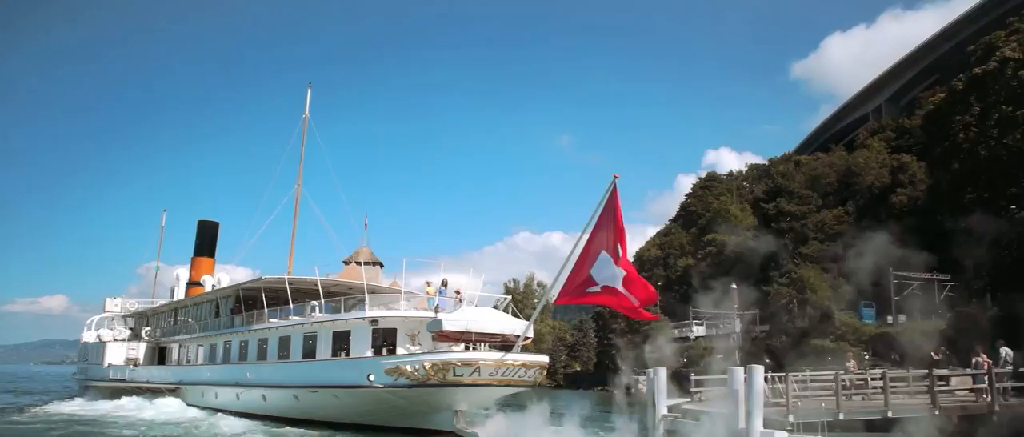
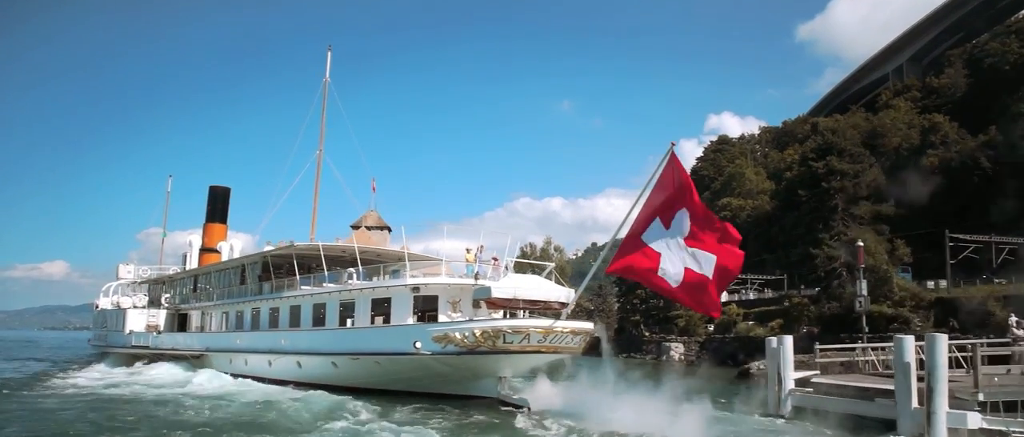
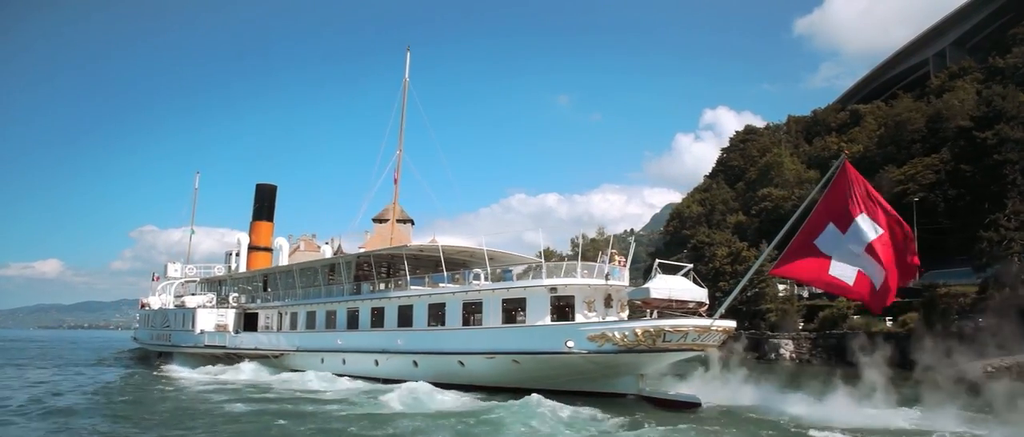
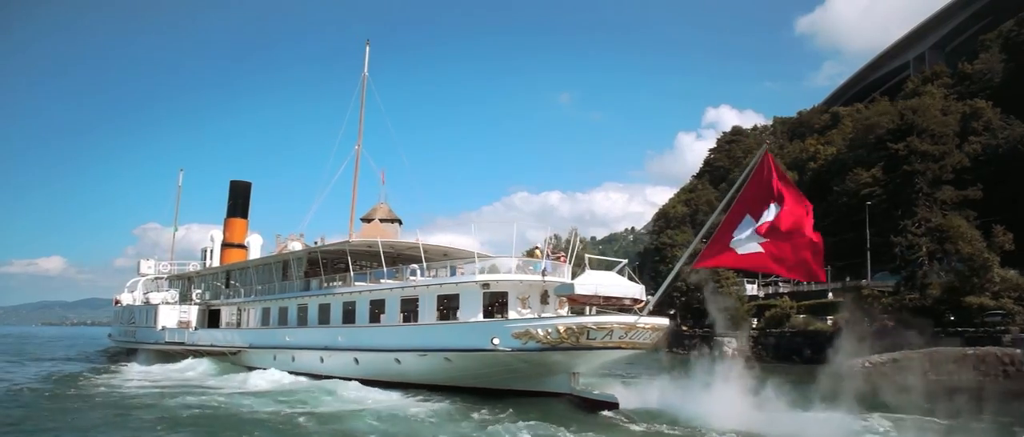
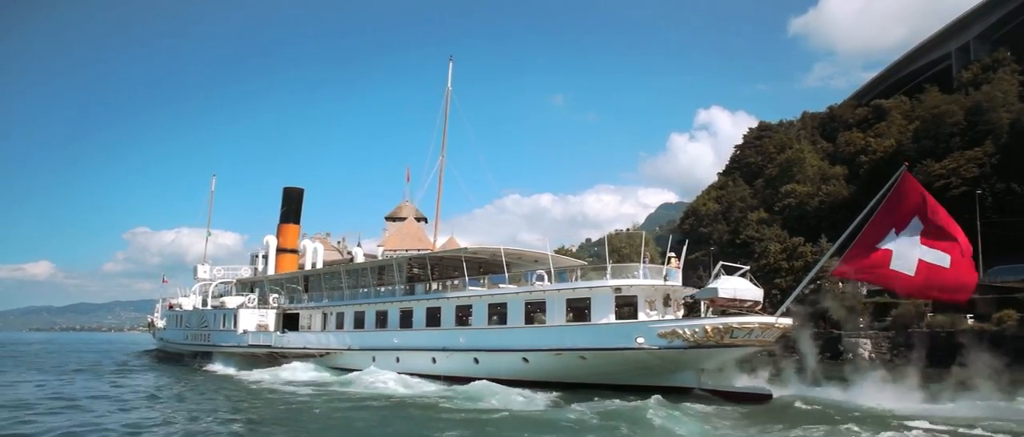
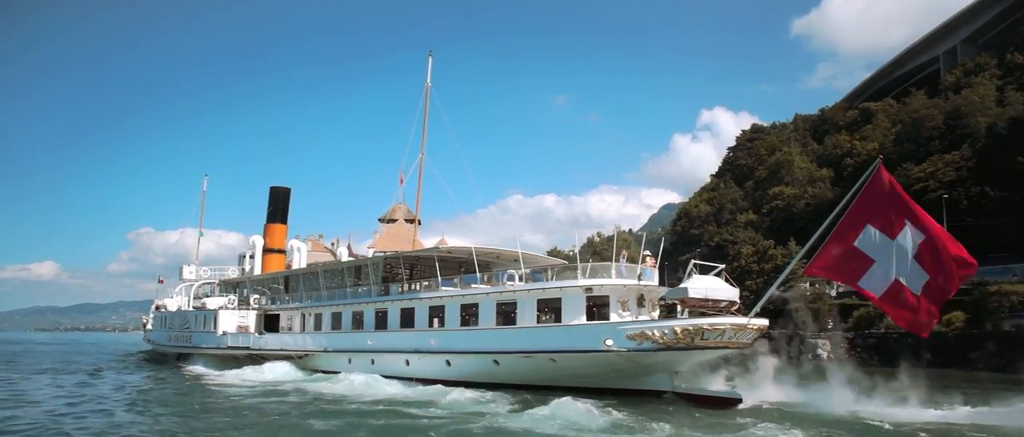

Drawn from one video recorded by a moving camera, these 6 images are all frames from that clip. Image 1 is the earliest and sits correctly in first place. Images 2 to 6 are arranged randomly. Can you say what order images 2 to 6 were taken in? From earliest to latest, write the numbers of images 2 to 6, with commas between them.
2, 4, 3, 6, 5
